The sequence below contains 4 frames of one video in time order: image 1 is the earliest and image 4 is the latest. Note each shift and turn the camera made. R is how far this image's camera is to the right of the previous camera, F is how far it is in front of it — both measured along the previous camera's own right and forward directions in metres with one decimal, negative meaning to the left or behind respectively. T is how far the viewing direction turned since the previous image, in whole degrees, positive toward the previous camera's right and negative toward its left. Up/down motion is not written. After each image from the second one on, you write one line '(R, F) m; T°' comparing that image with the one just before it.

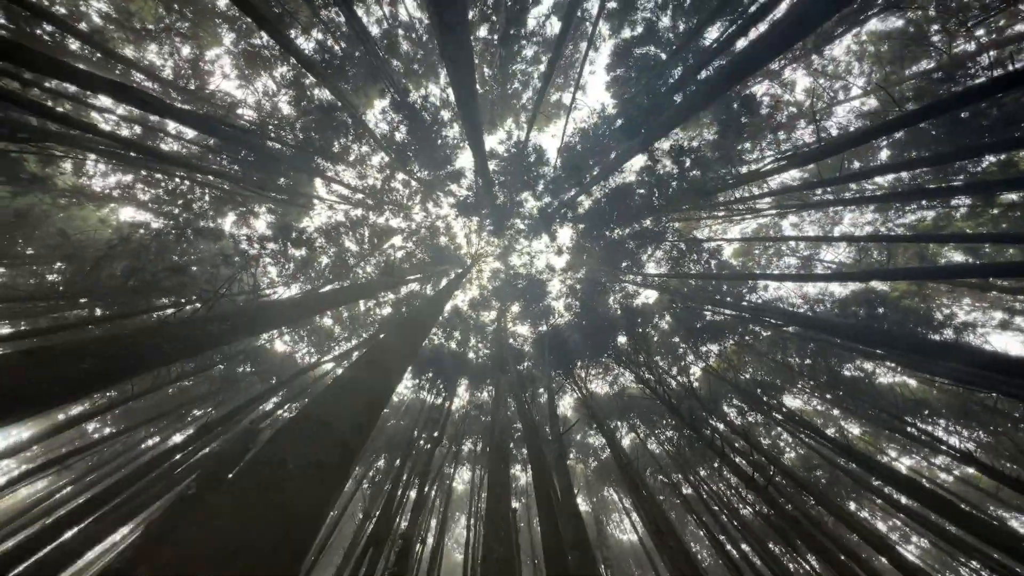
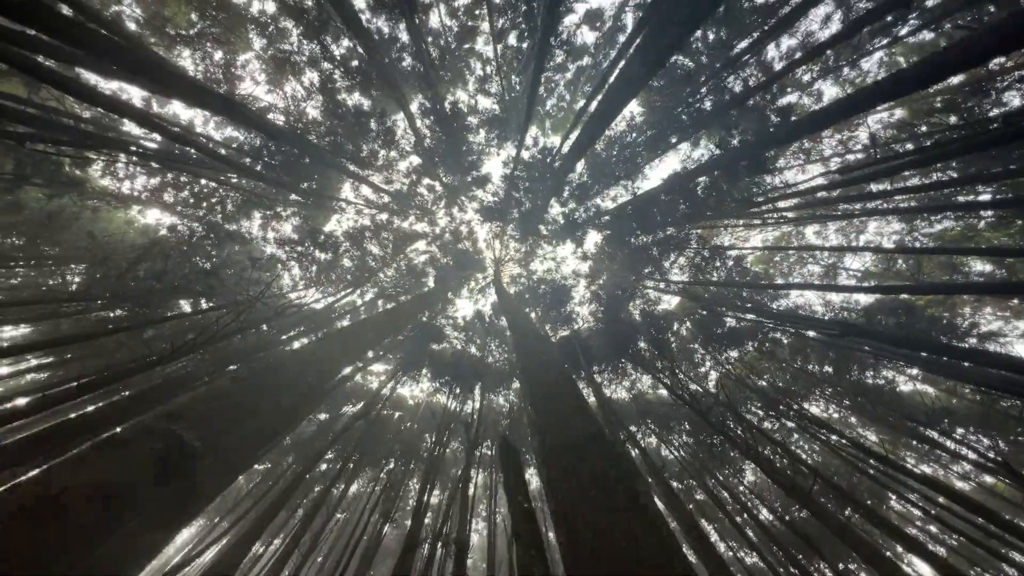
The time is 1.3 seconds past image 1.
(-0.5, 0.0) m; 0°
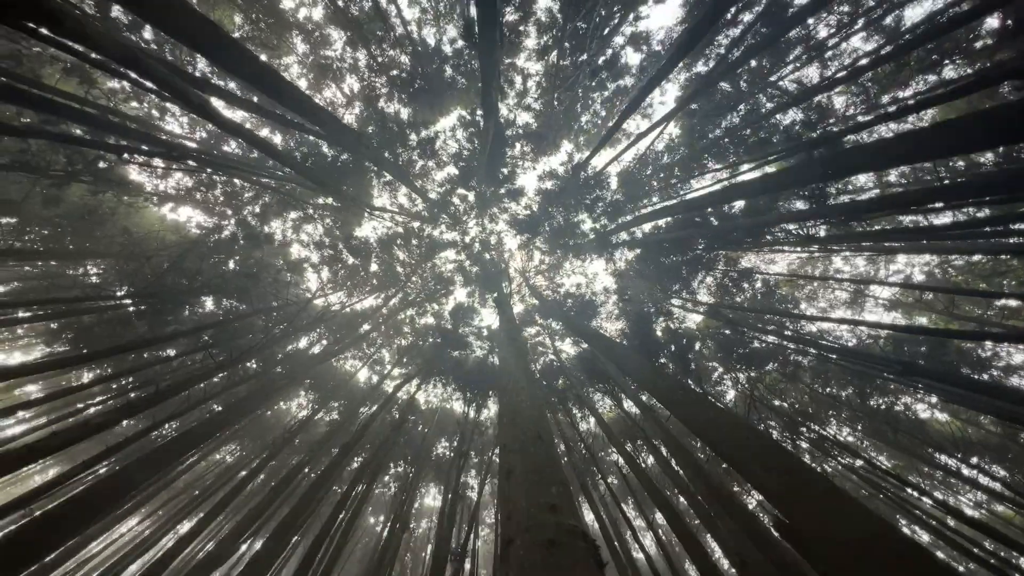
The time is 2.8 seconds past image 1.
(-0.7, -0.1) m; 0°
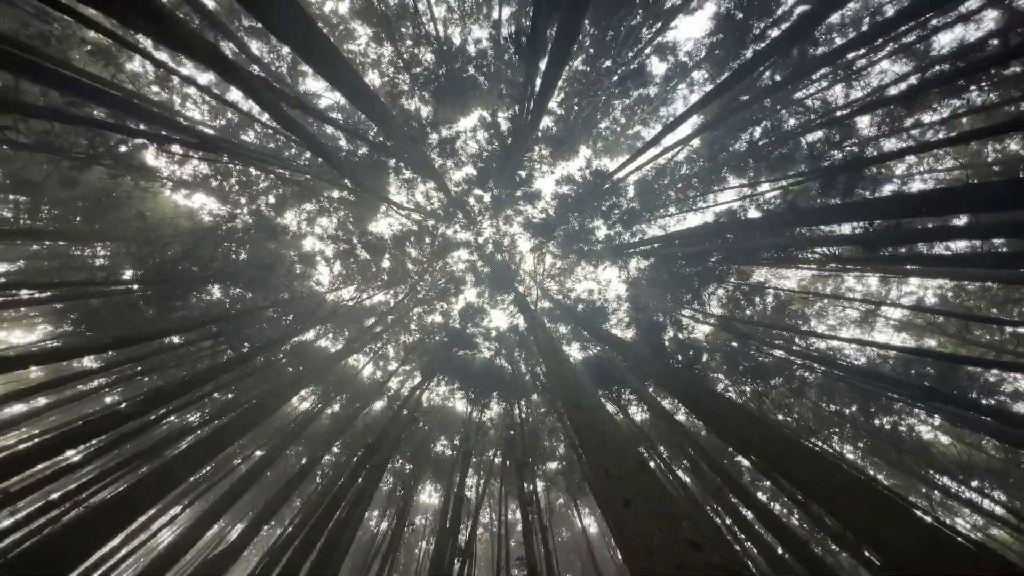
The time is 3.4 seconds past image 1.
(-0.3, 0.0) m; 0°
